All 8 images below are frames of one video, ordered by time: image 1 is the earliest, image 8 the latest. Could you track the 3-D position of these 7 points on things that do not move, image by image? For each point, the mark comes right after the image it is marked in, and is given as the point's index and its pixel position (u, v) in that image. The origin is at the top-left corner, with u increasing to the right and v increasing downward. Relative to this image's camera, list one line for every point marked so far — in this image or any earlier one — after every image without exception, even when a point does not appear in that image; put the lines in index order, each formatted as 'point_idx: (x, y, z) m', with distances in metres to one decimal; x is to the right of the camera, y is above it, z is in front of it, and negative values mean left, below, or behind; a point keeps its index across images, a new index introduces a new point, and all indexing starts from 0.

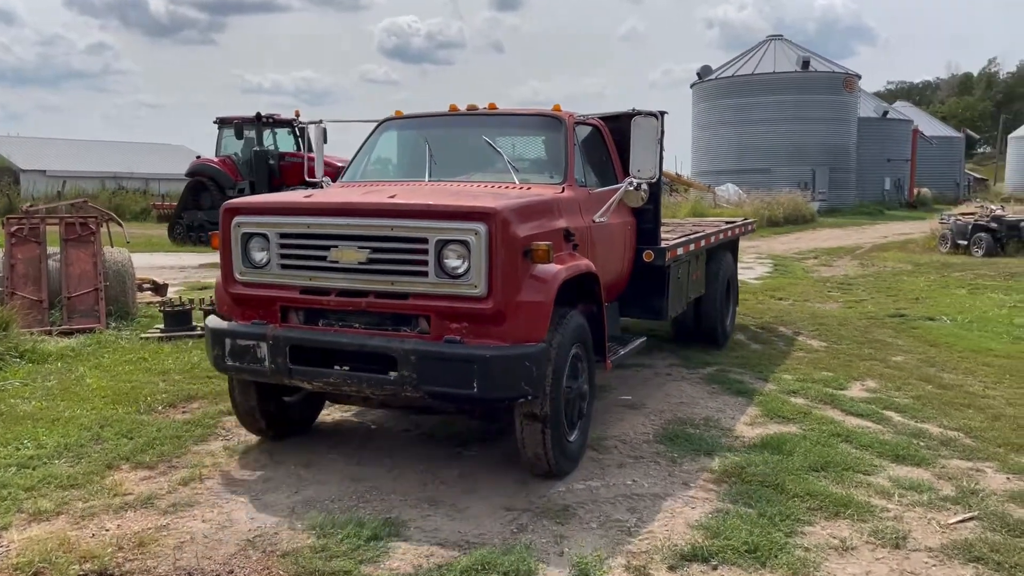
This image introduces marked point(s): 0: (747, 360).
0: (+2.0, -0.6, +7.4) m
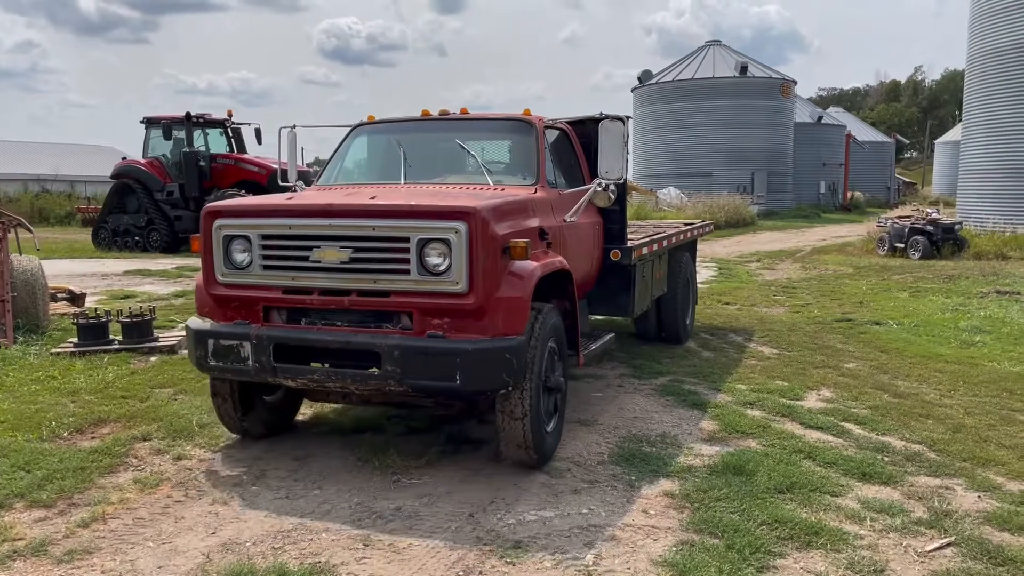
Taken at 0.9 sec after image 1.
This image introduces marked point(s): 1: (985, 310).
0: (+1.5, -0.7, +7.1) m
1: (+5.8, -0.3, +10.5) m
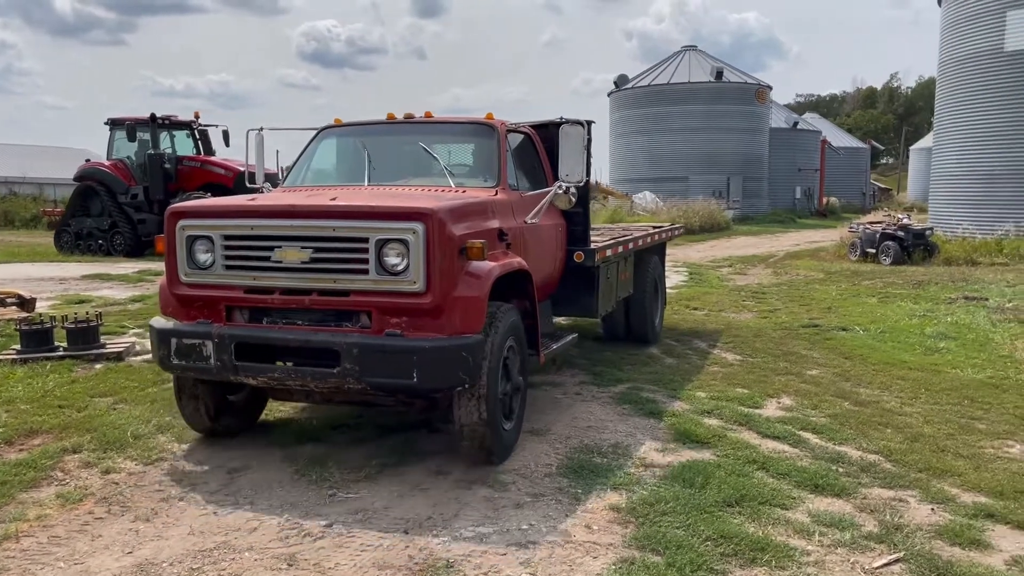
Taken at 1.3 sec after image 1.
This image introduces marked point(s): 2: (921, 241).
0: (+1.2, -0.7, +7.0) m
1: (+5.4, -0.3, +10.5) m
2: (+8.5, +1.0, +17.9) m
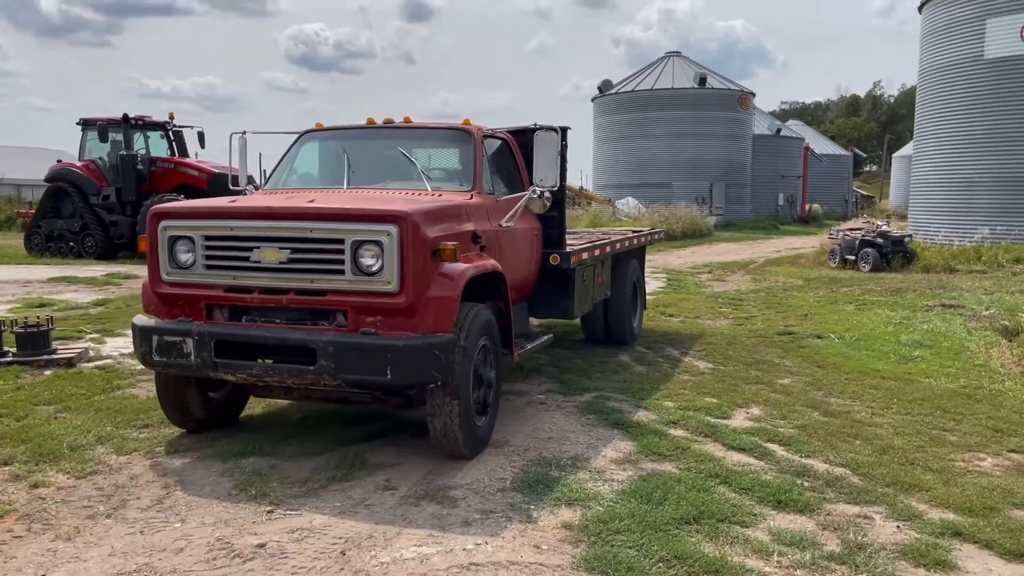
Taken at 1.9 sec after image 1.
0: (+0.9, -0.8, +6.8) m
1: (+5.0, -0.4, +10.4) m
2: (+8.0, +0.8, +17.8) m
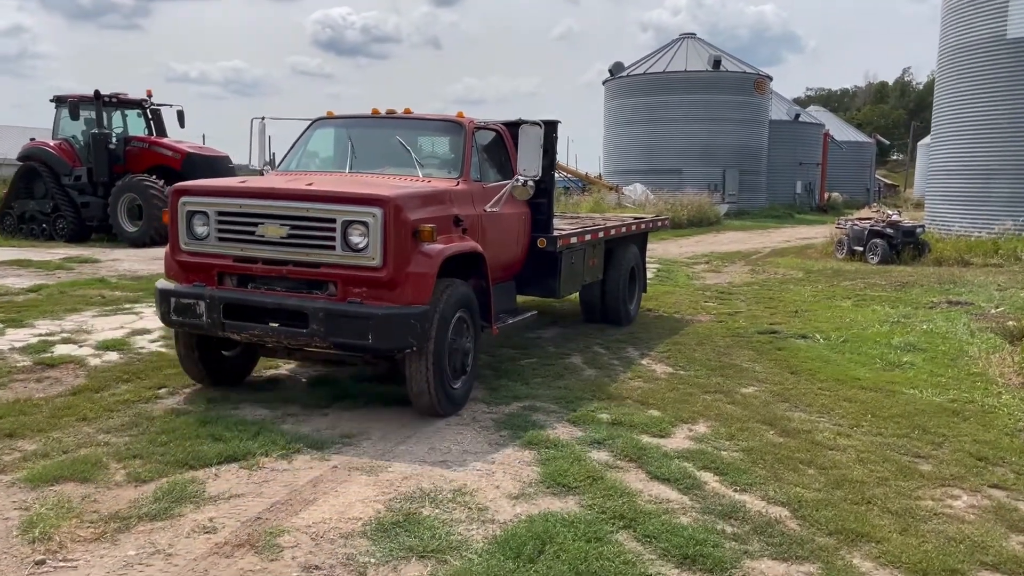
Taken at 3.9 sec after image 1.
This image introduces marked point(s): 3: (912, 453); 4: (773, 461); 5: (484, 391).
0: (+0.4, -0.7, +6.0) m
1: (+4.6, -0.4, +9.5) m
2: (+7.8, +1.0, +16.8) m
3: (+2.2, -0.9, +4.8) m
4: (+1.4, -0.9, +4.5) m
5: (-0.2, -0.7, +6.0) m
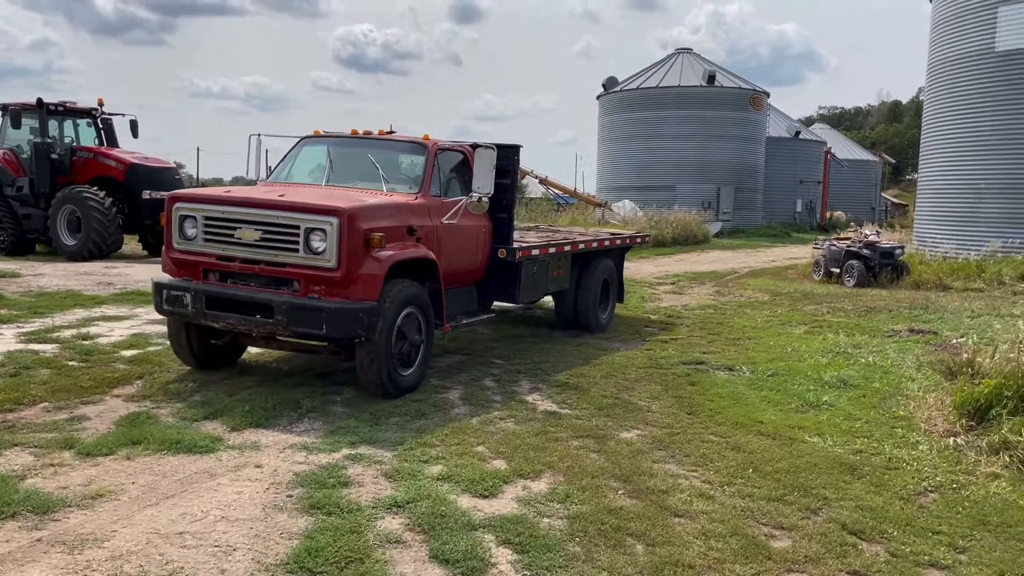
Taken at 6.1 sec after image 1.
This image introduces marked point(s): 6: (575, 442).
0: (-0.6, -0.9, +5.3) m
1: (+3.7, -0.7, +8.7) m
2: (+7.0, +0.5, +16.0) m
3: (+1.2, -1.1, +4.0) m
4: (+0.4, -1.1, +3.8) m
5: (-1.2, -0.9, +5.3) m
6: (+0.4, -0.9, +5.3) m
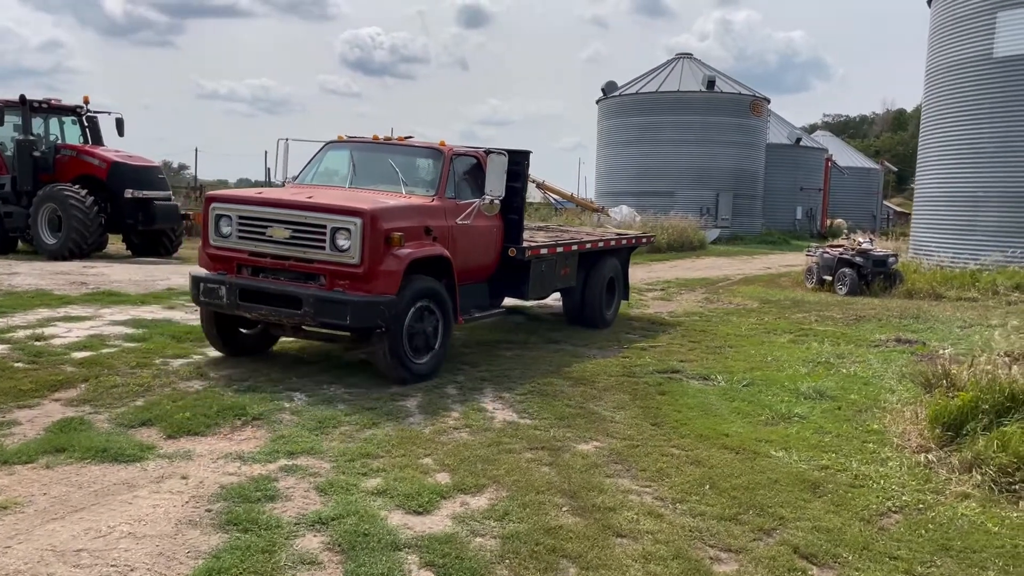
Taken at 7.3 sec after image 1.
0: (-0.9, -0.9, +5.0) m
1: (+3.4, -0.8, +8.5) m
2: (+6.8, +0.3, +15.7) m
3: (+0.9, -1.1, +3.8) m
4: (+0.1, -1.1, +3.5) m
5: (-1.5, -0.9, +5.1) m
6: (+0.1, -1.0, +5.0) m
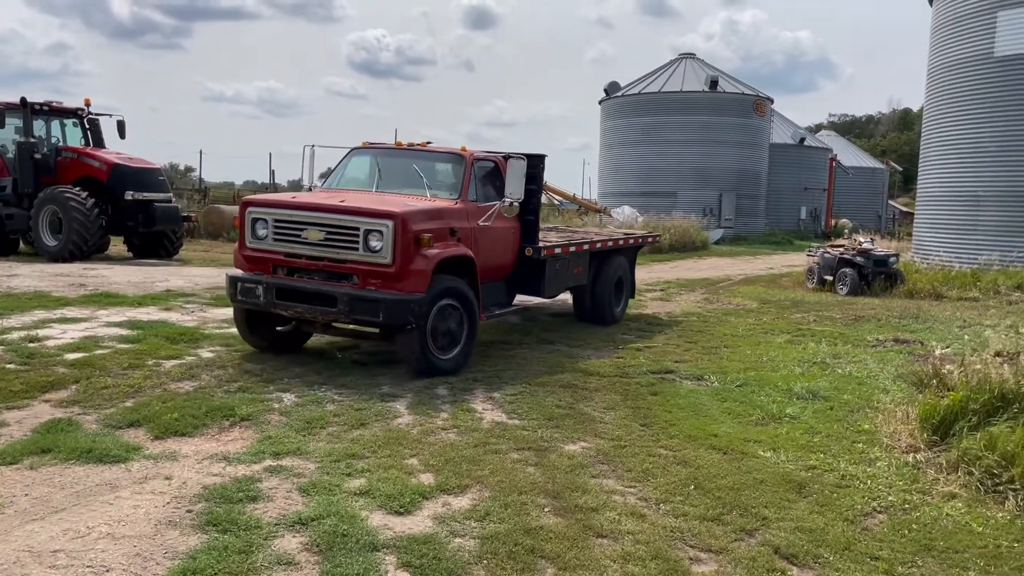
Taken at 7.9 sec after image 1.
0: (-1.0, -0.9, +5.1) m
1: (+3.3, -0.8, +8.4) m
2: (+6.8, +0.3, +15.7) m
3: (+0.8, -1.1, +3.8) m
4: (0.0, -1.1, +3.5) m
5: (-1.6, -0.9, +5.1) m
6: (0.0, -1.0, +5.0) m
